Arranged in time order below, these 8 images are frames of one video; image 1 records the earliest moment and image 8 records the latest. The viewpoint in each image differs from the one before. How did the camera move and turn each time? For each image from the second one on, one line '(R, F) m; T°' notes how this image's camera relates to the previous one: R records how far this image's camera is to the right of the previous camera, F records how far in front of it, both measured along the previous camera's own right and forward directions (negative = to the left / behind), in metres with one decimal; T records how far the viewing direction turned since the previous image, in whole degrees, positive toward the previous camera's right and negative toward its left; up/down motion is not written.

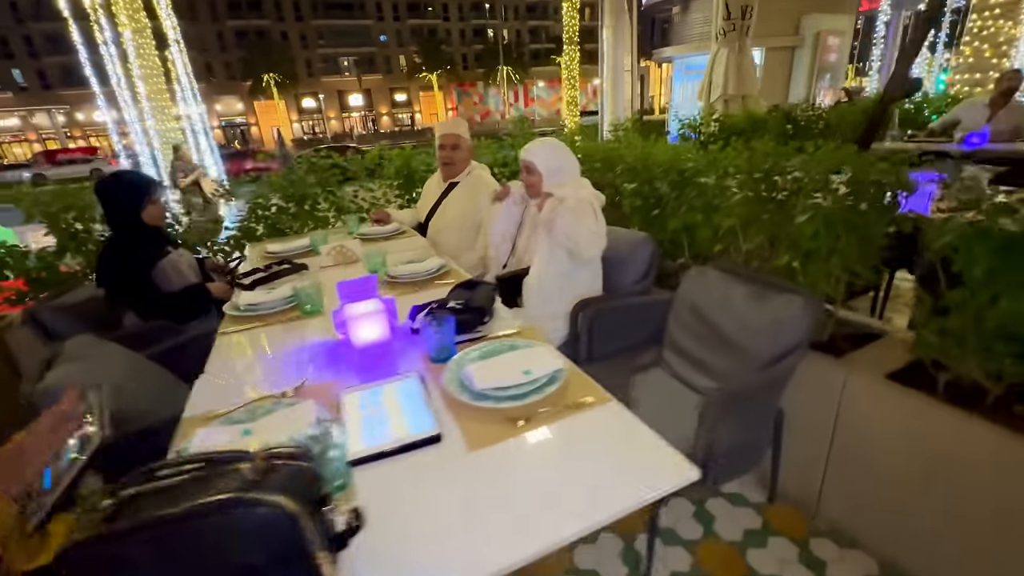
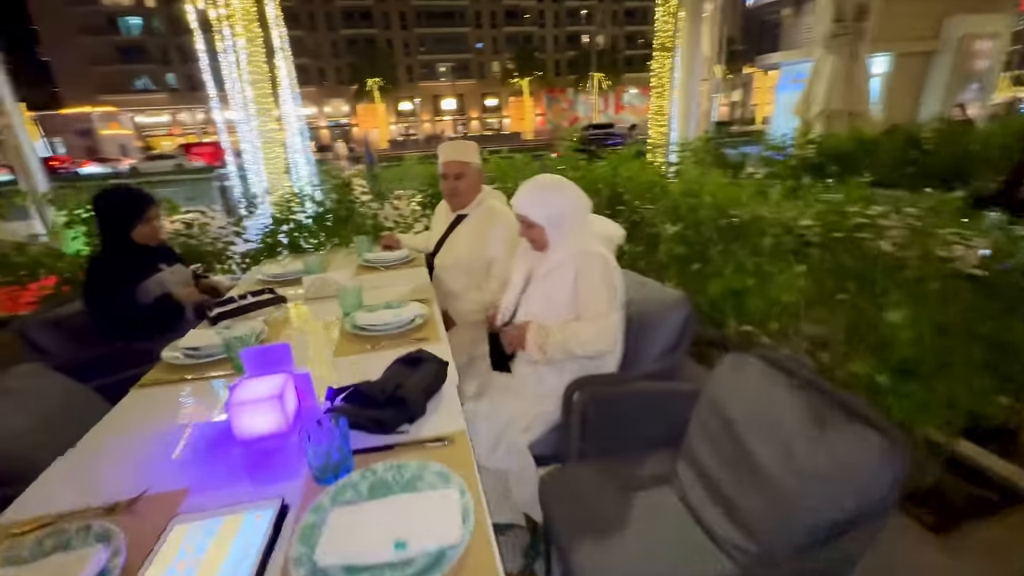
(+0.3, +0.5) m; -9°
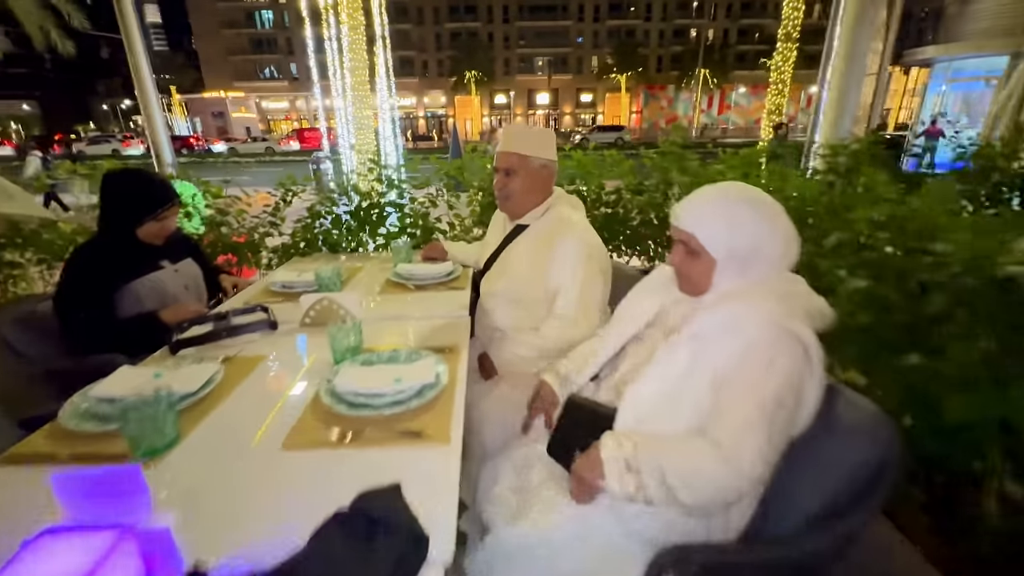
(0.0, +0.7) m; -9°
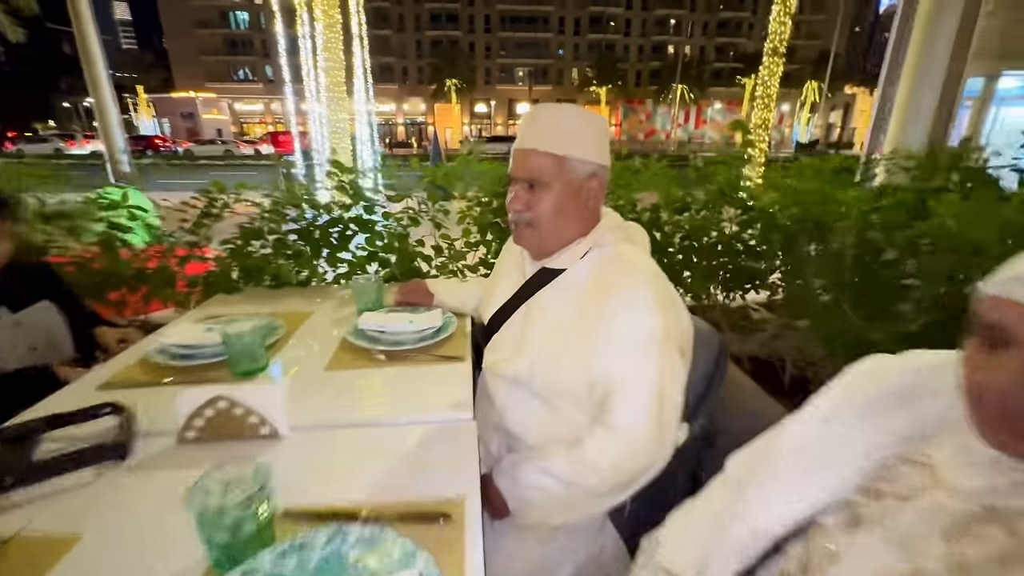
(-0.1, +0.7) m; +3°
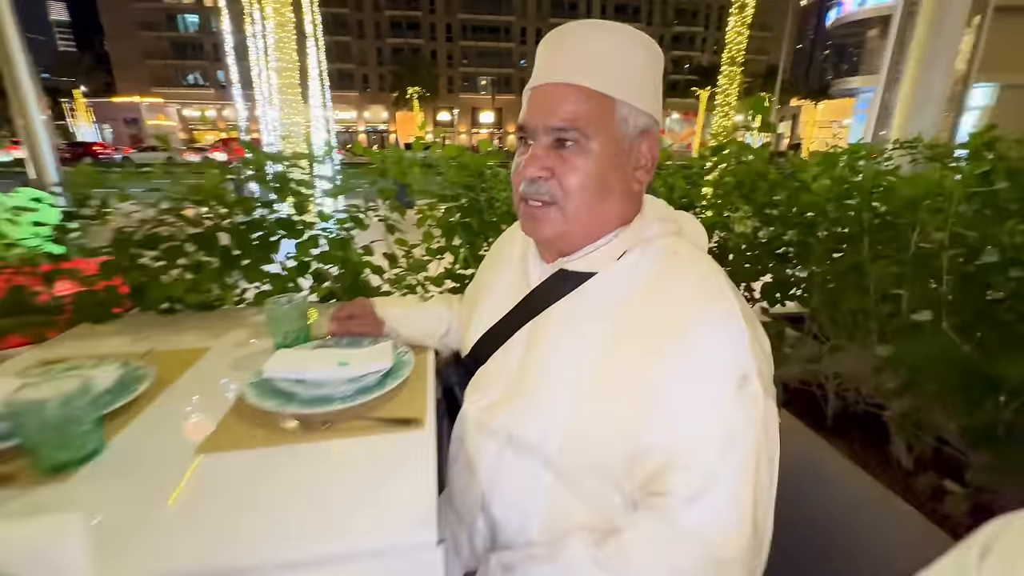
(0.0, +0.4) m; +4°
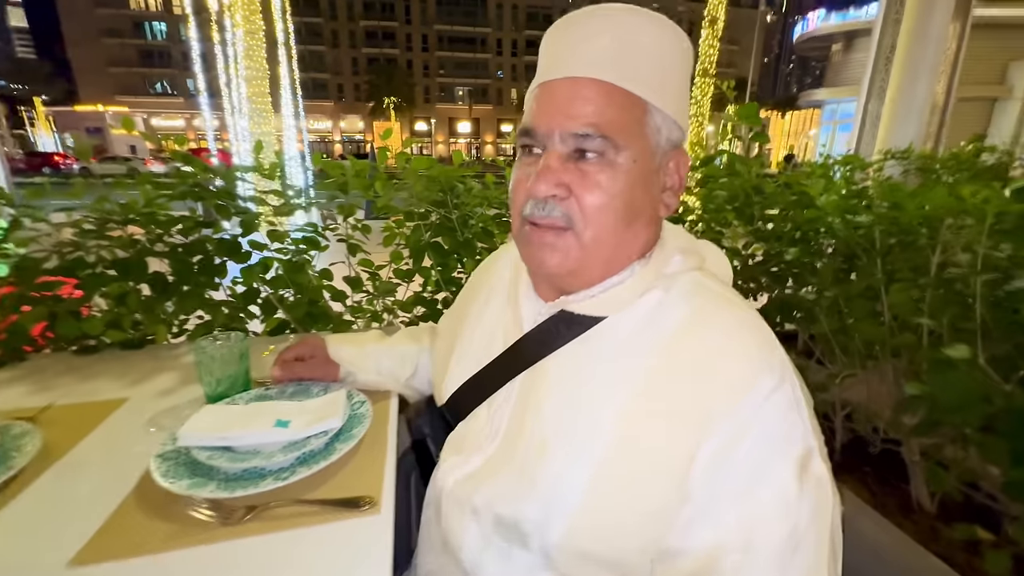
(0.0, +0.2) m; +2°
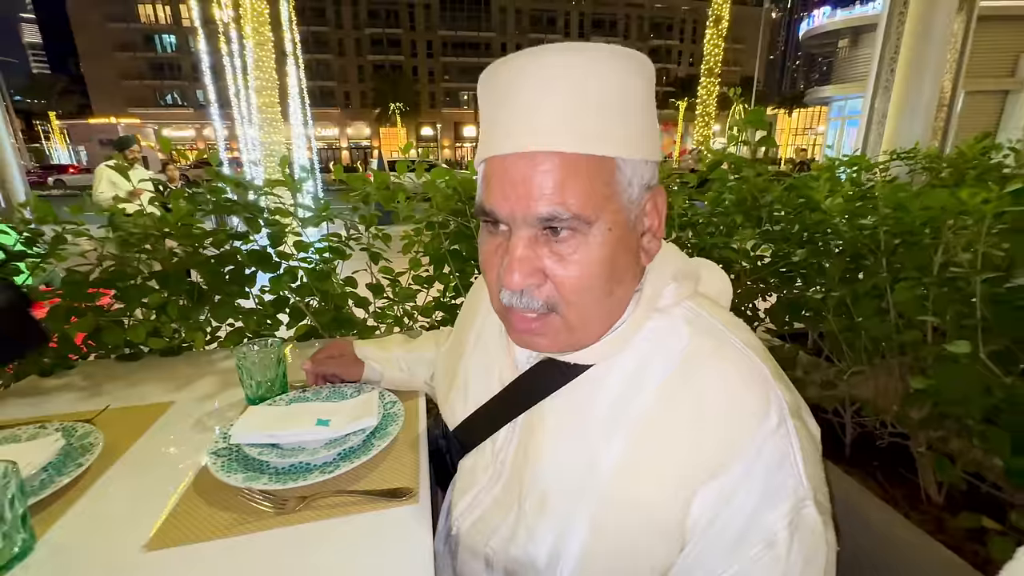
(0.0, -0.1) m; -1°
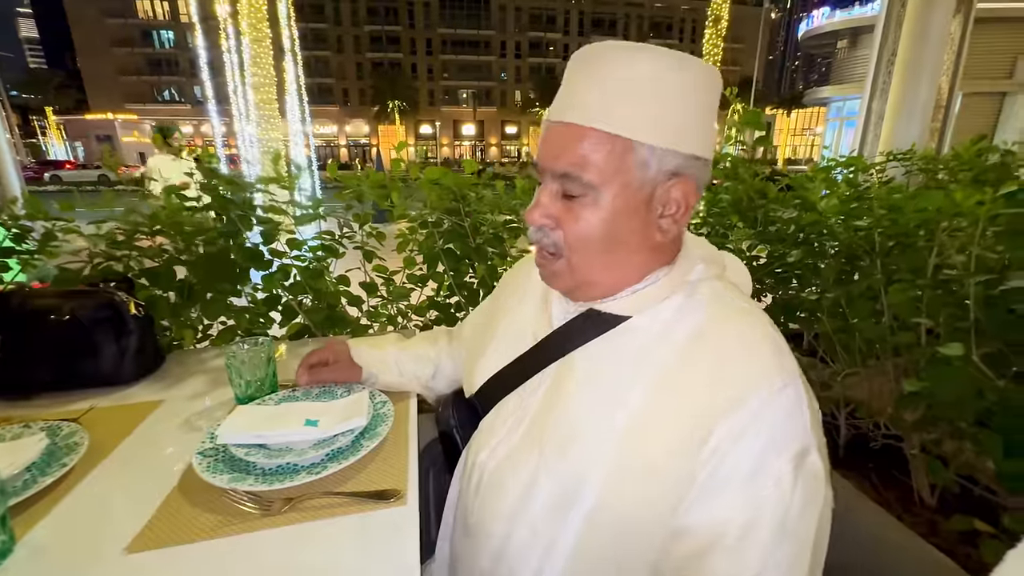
(0.0, 0.0) m; 0°
